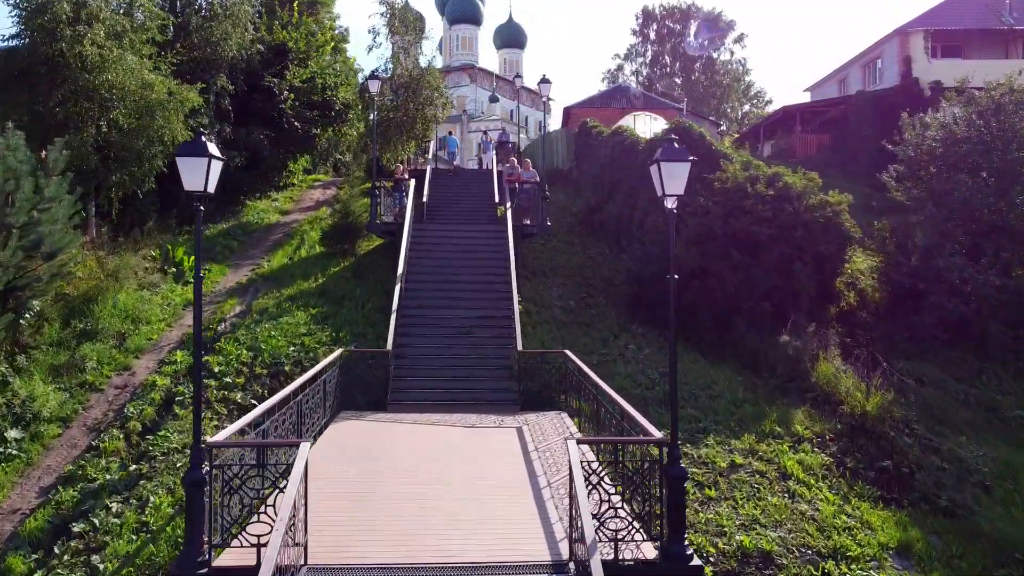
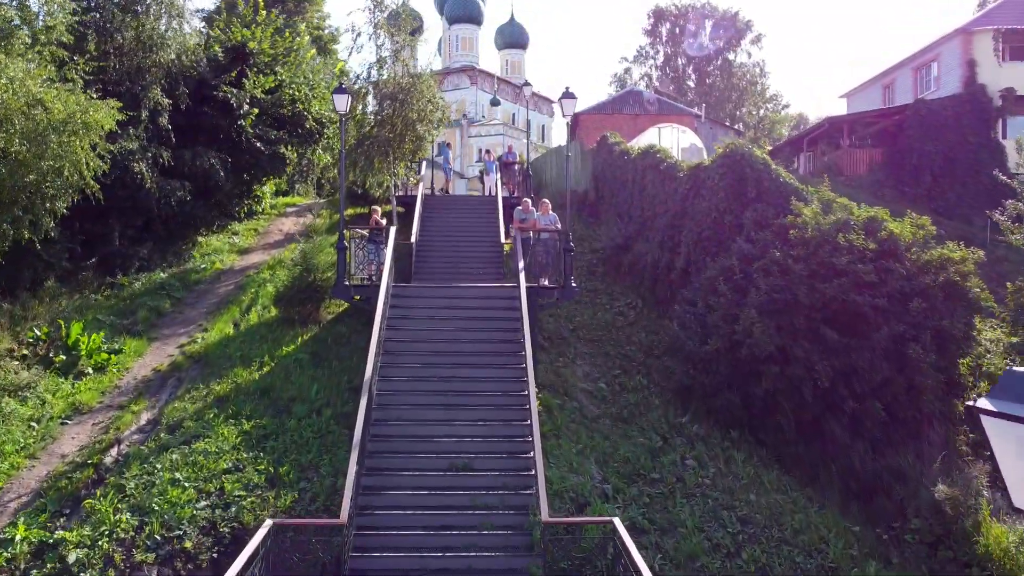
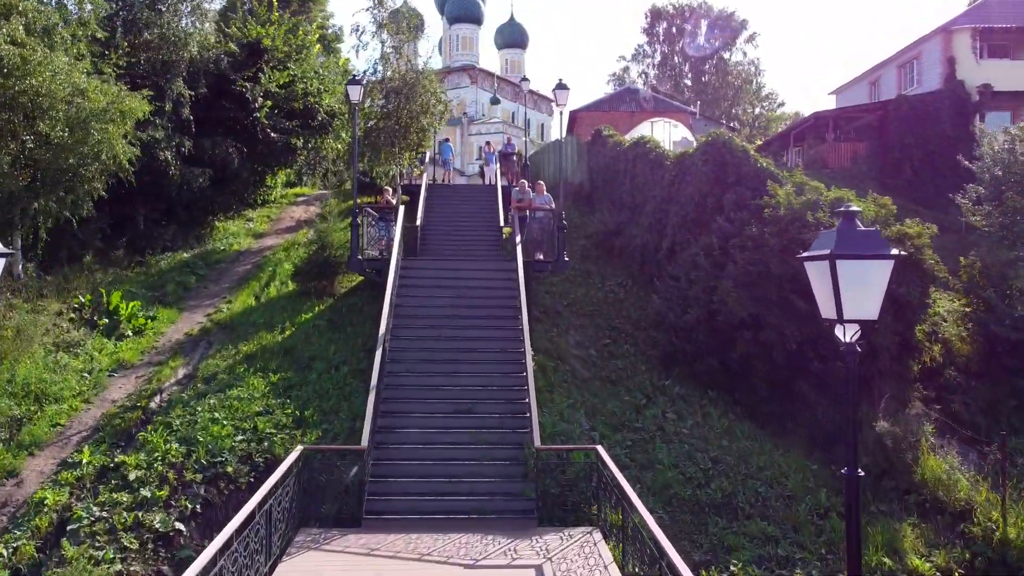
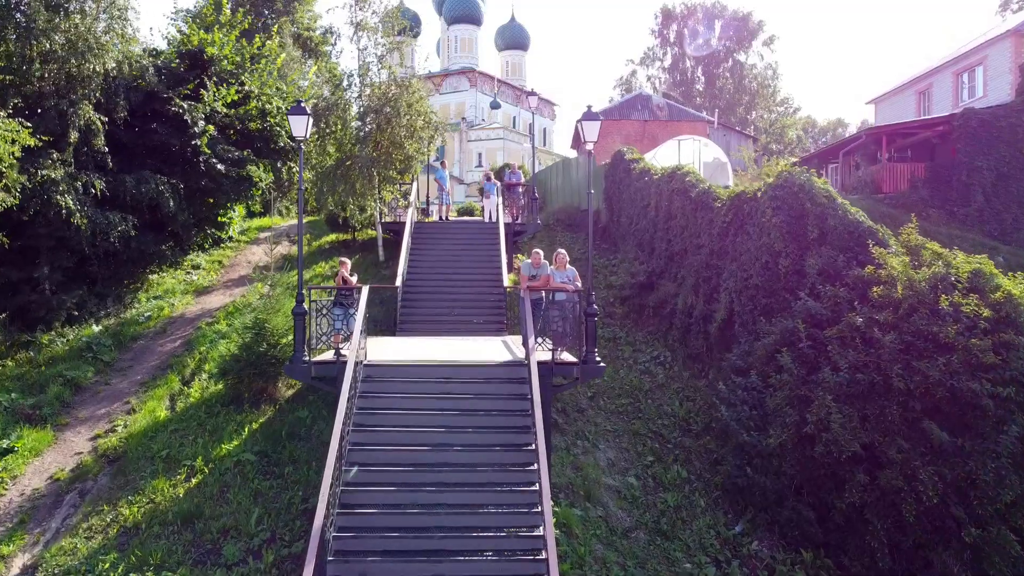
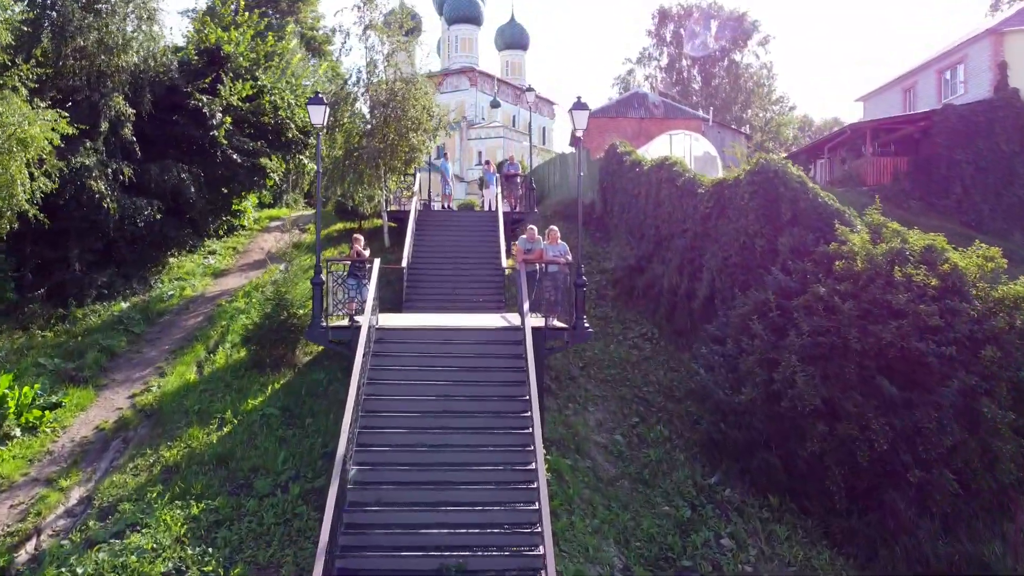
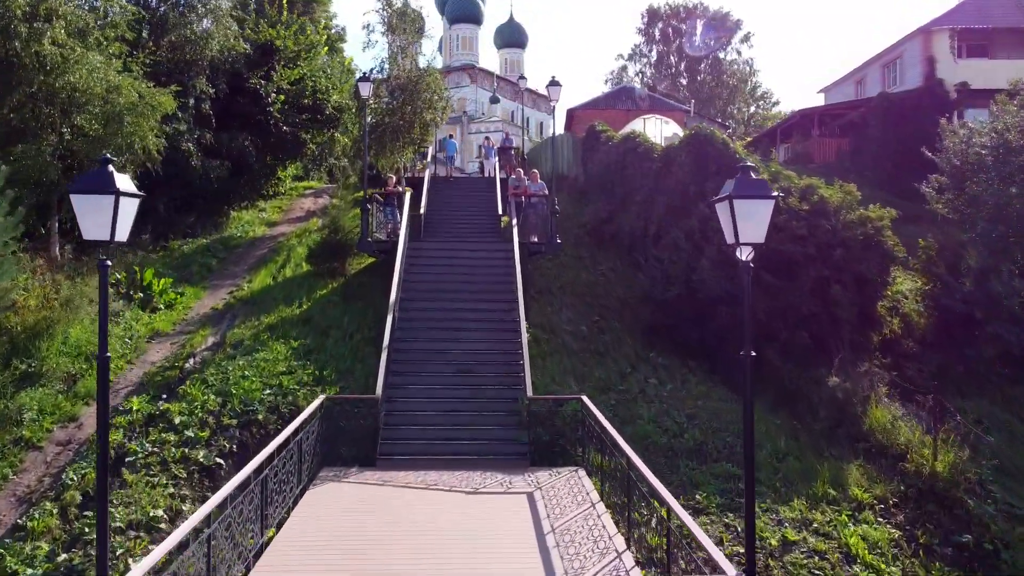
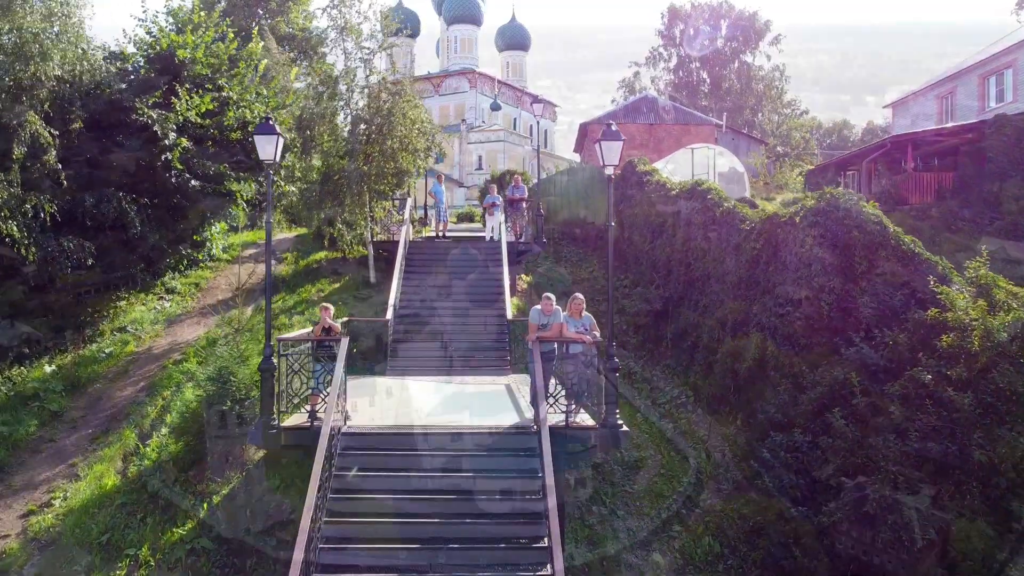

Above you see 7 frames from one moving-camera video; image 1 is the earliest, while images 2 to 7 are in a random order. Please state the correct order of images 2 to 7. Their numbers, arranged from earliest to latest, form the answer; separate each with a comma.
6, 3, 2, 5, 4, 7
